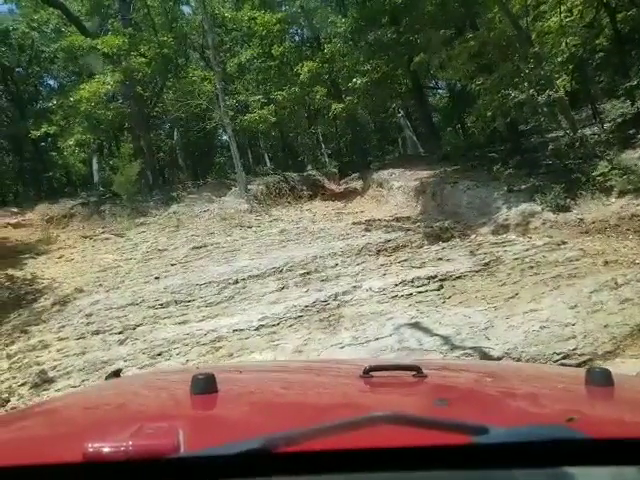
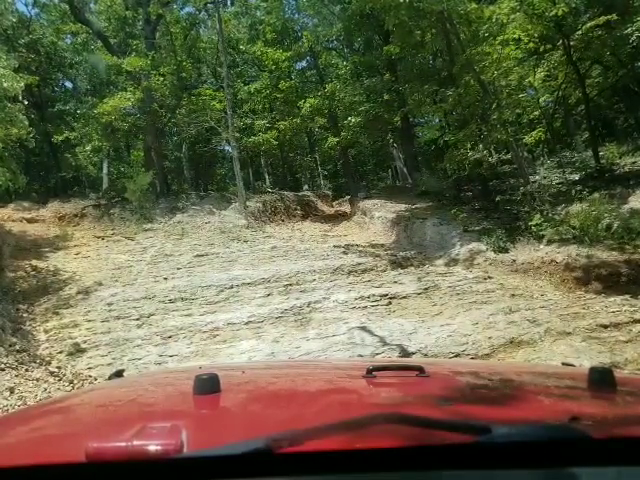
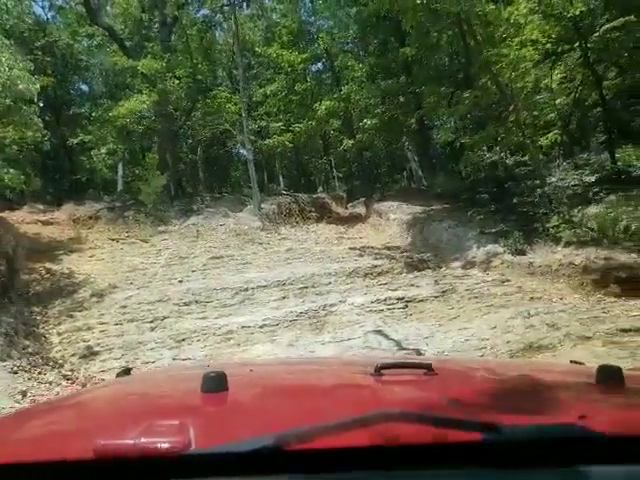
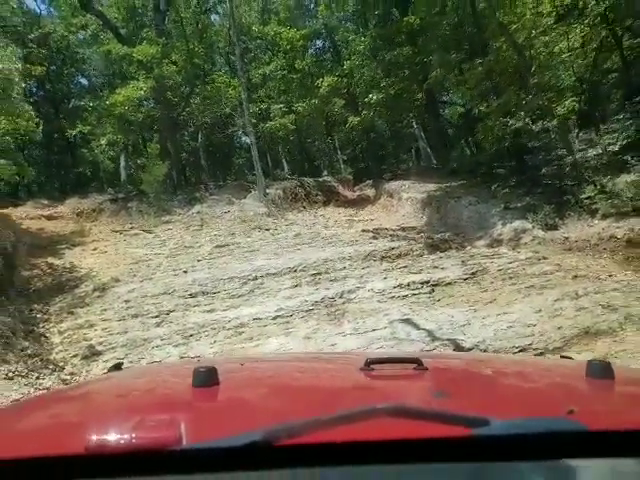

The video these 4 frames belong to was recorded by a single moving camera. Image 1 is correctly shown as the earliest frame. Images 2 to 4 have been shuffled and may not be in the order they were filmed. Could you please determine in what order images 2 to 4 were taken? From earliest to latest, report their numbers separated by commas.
4, 3, 2
